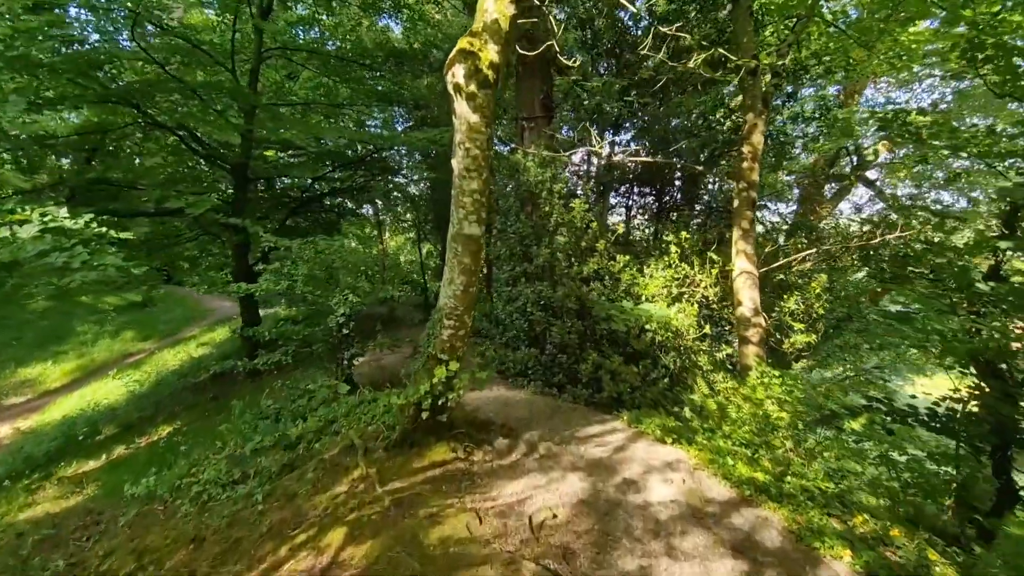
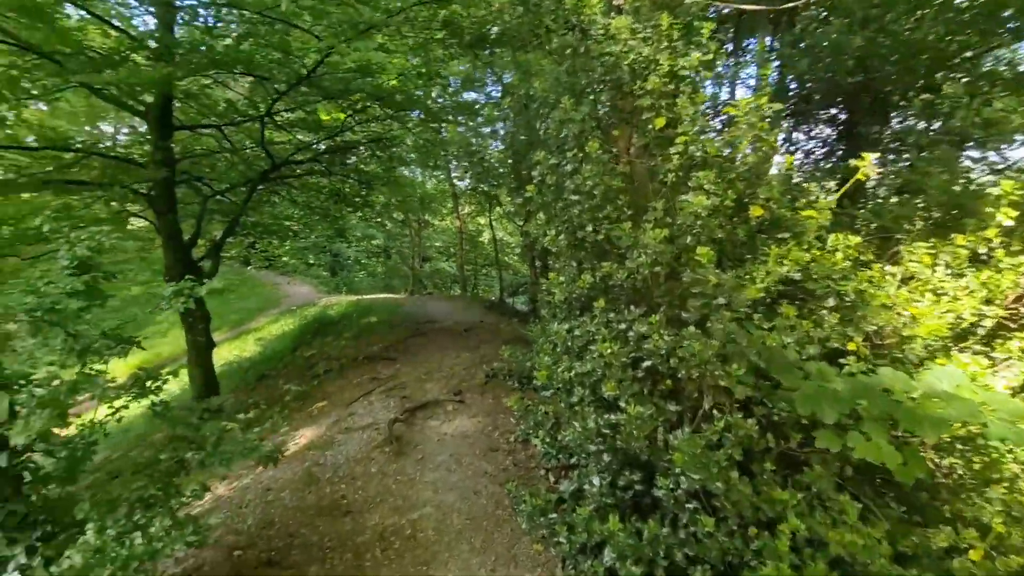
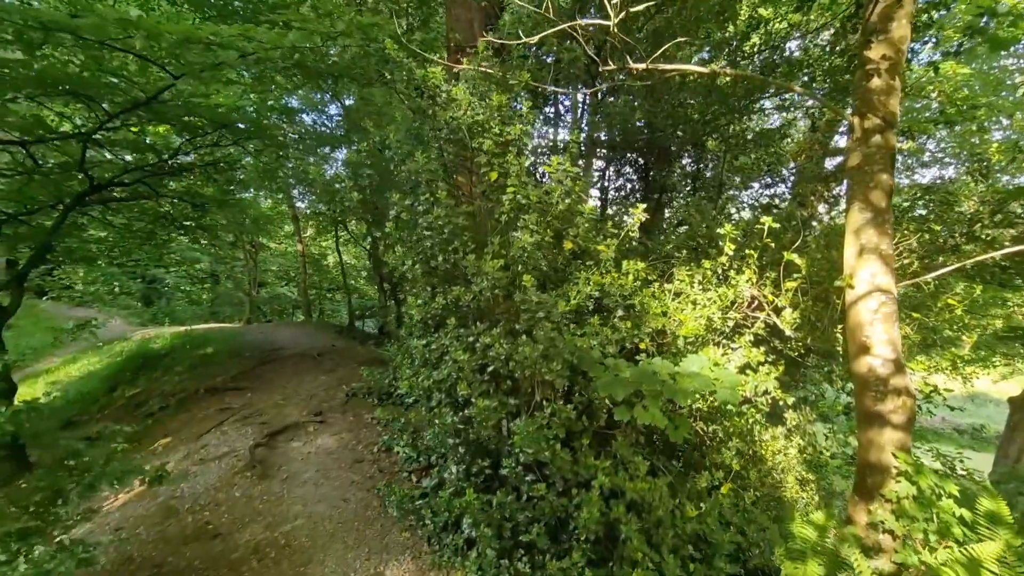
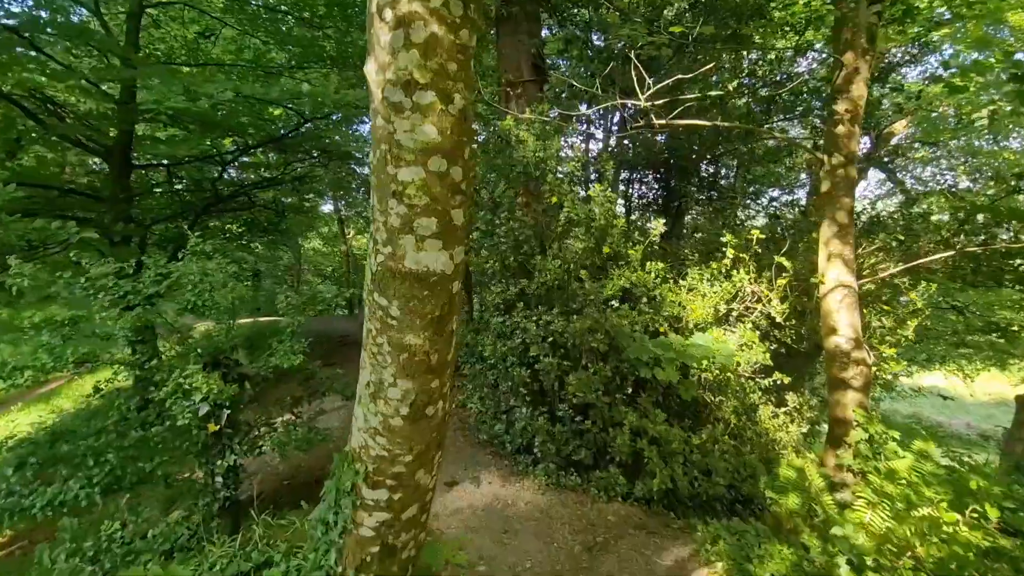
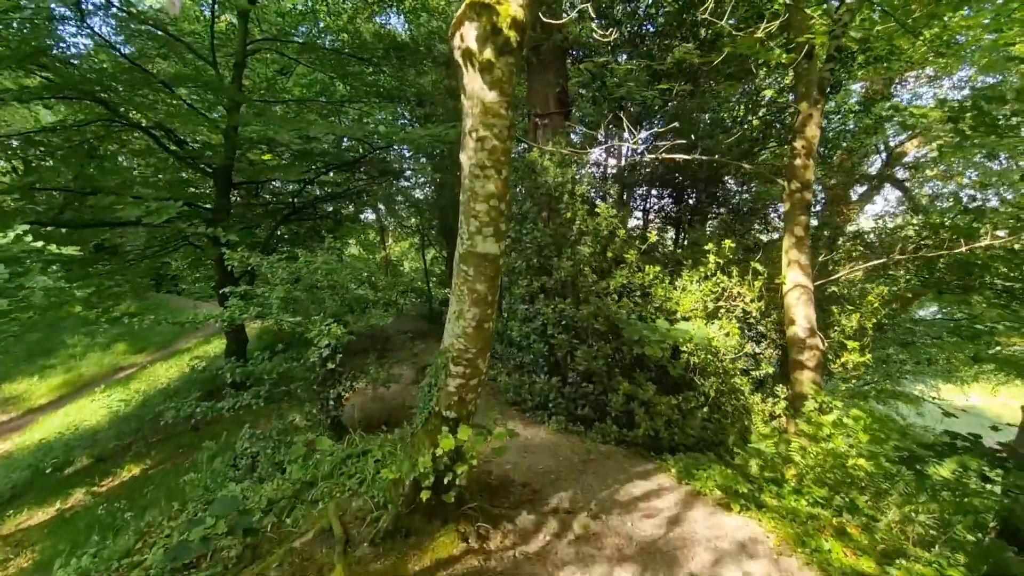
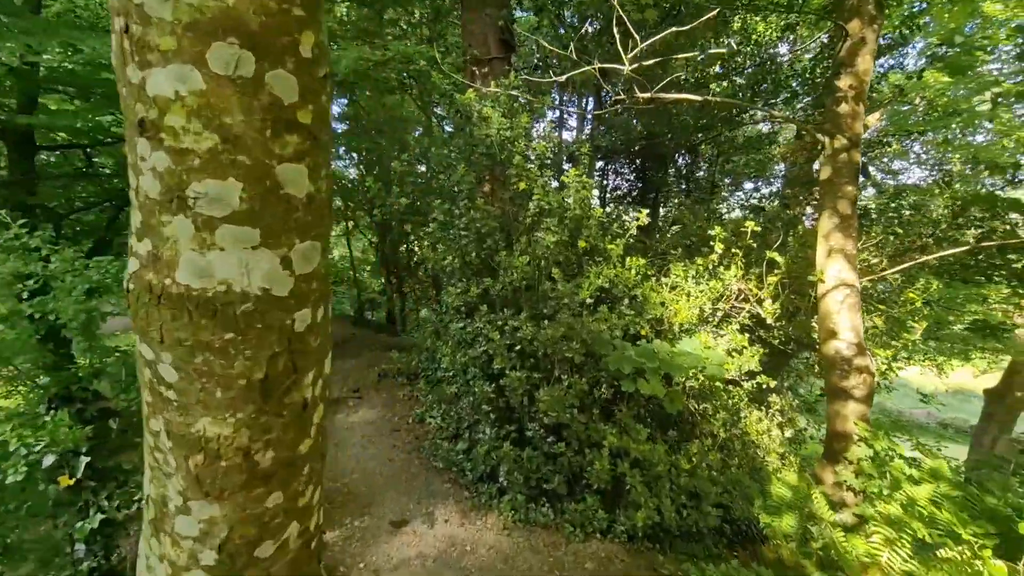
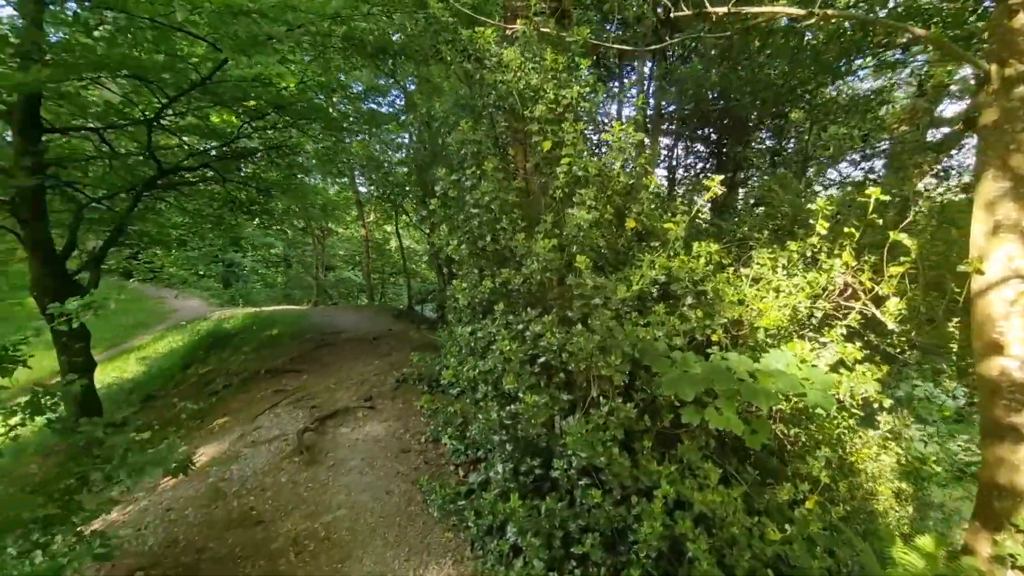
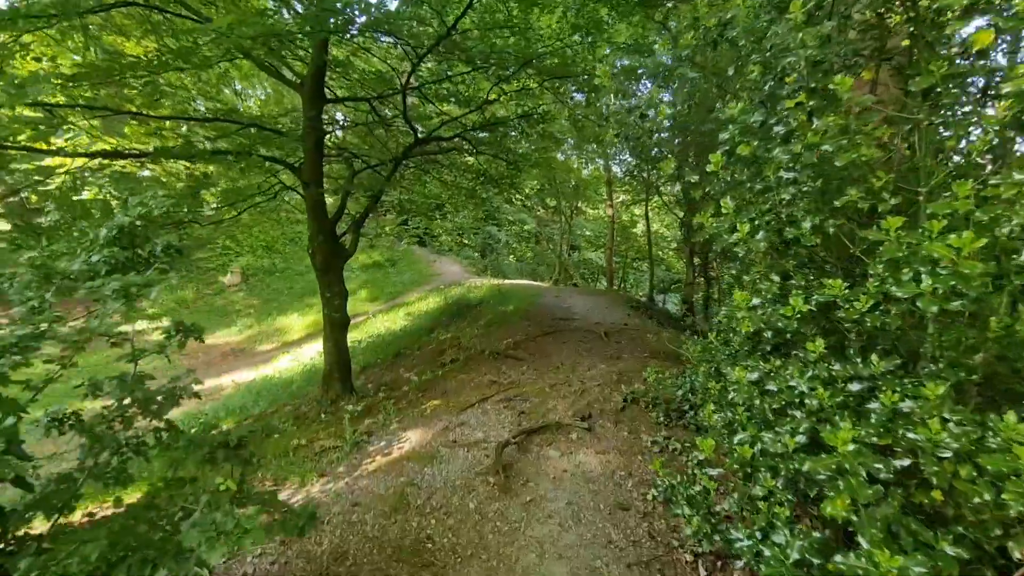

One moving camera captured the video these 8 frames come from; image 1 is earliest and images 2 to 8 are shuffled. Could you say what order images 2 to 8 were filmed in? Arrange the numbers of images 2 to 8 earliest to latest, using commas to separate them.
5, 4, 6, 3, 7, 2, 8
